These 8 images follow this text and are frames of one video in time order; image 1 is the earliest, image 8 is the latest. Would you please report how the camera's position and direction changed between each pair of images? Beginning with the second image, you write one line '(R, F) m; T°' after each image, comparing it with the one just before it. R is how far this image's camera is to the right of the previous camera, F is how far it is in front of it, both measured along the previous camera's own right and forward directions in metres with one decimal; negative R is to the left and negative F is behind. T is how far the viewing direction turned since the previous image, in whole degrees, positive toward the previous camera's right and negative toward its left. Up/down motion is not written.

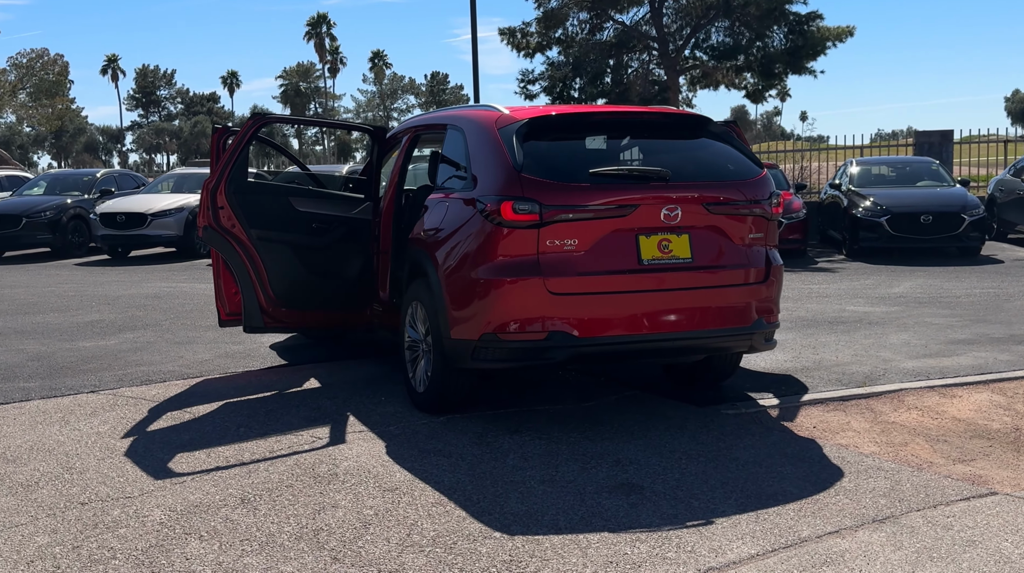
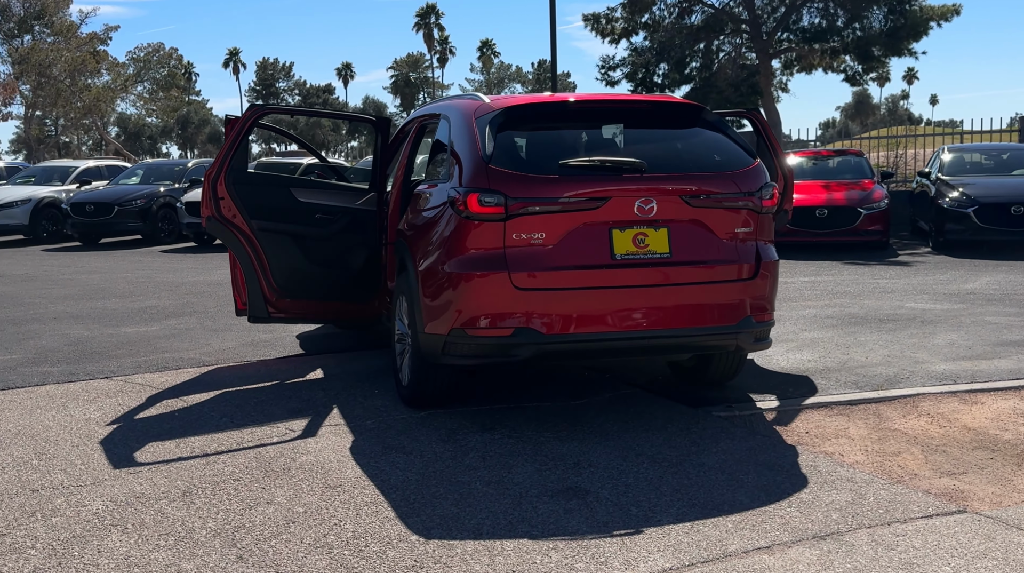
(+0.7, +0.2) m; -6°
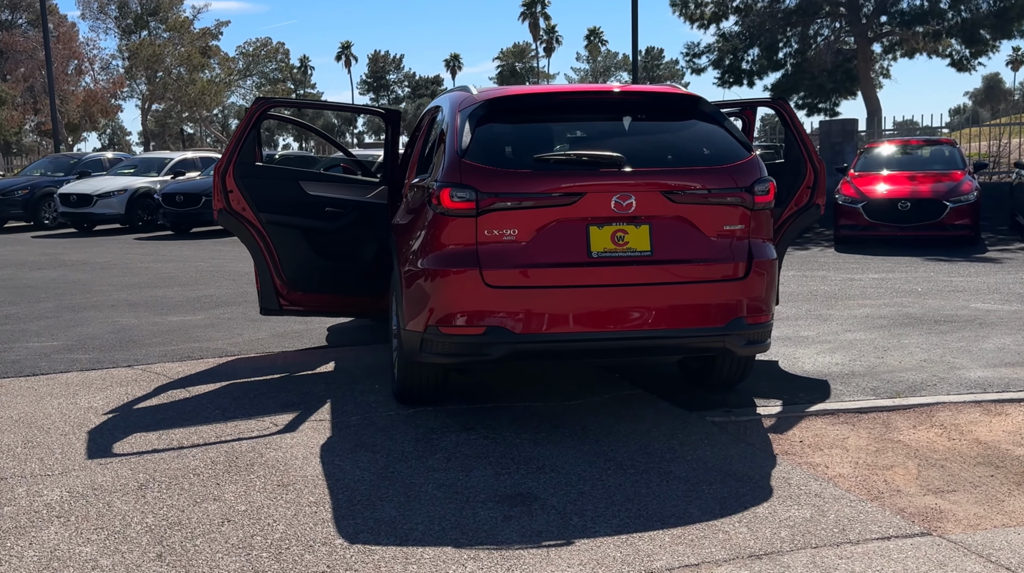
(+0.6, +0.2) m; -6°
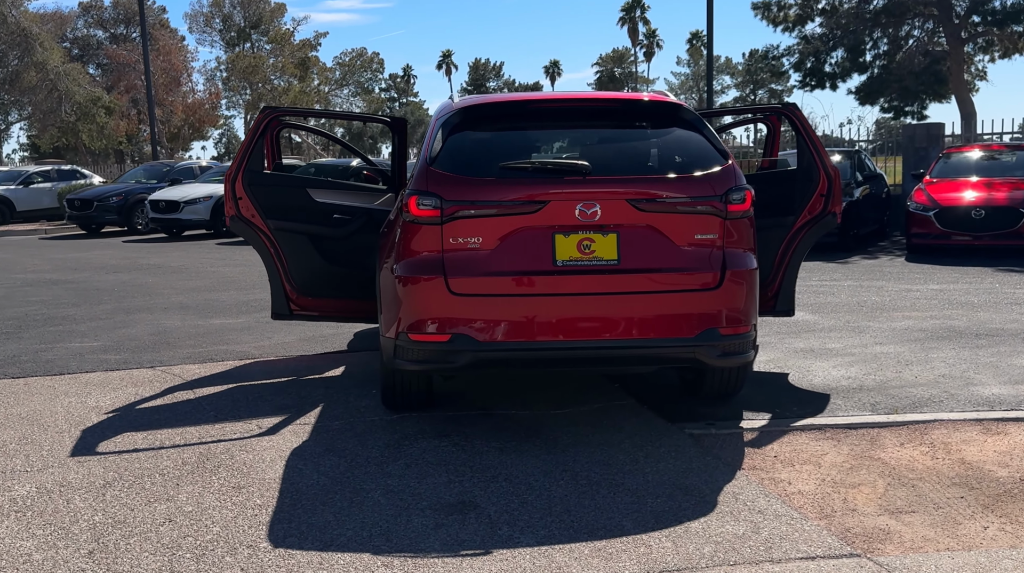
(+0.6, 0.0) m; -6°
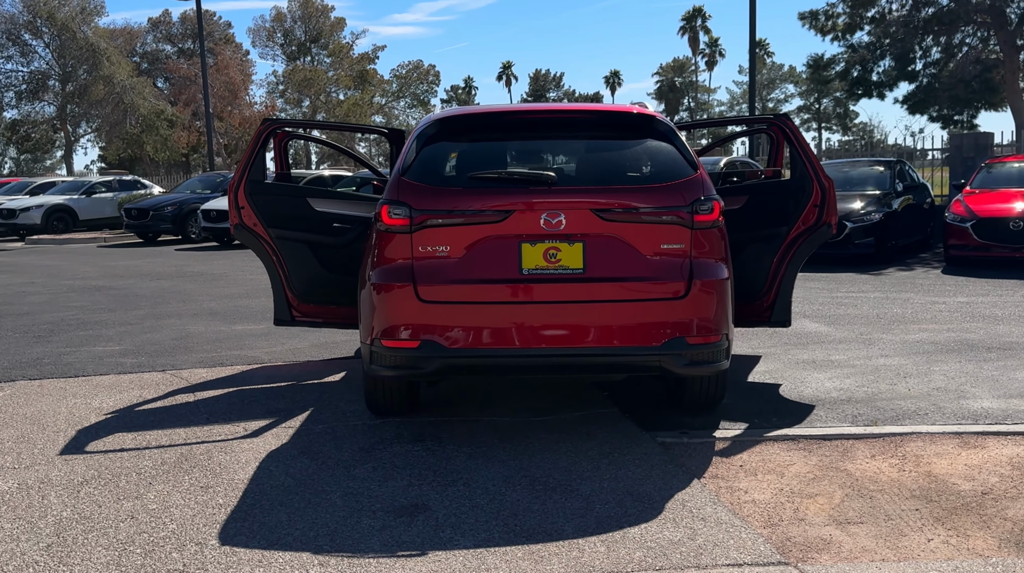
(+0.4, -0.1) m; -3°
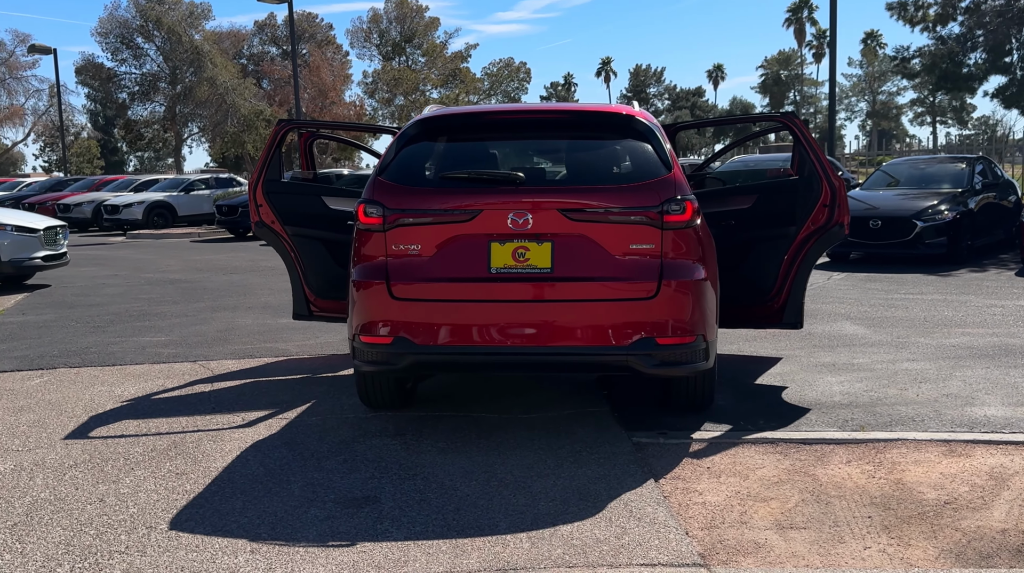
(+0.6, 0.0) m; -6°
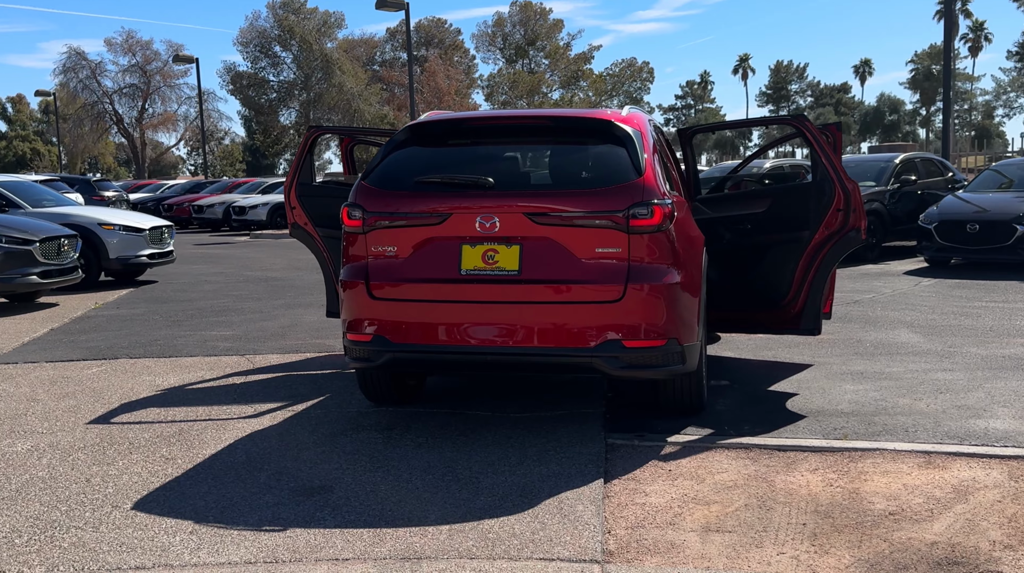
(+0.8, -0.1) m; -8°
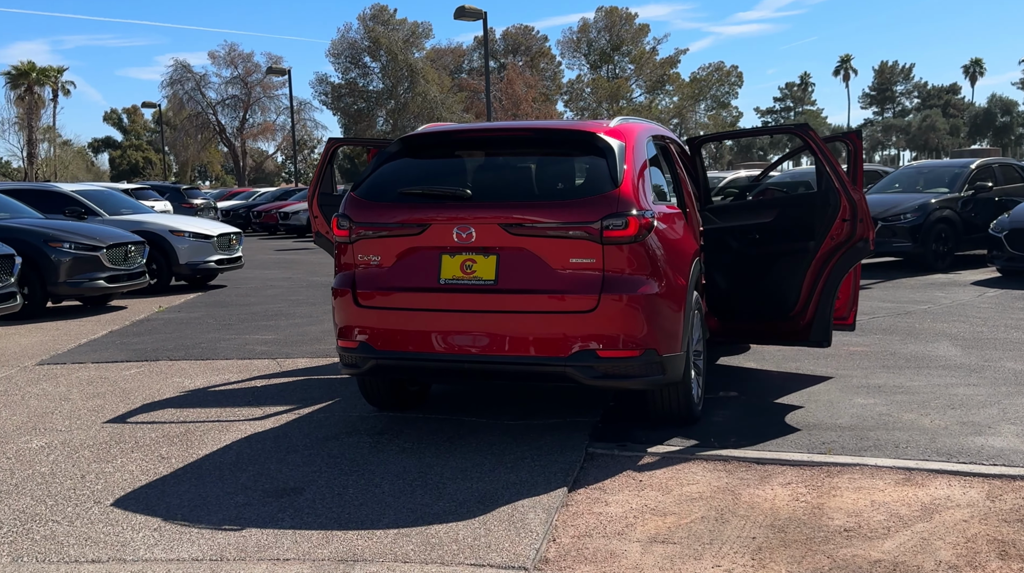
(+0.6, -0.1) m; -5°
